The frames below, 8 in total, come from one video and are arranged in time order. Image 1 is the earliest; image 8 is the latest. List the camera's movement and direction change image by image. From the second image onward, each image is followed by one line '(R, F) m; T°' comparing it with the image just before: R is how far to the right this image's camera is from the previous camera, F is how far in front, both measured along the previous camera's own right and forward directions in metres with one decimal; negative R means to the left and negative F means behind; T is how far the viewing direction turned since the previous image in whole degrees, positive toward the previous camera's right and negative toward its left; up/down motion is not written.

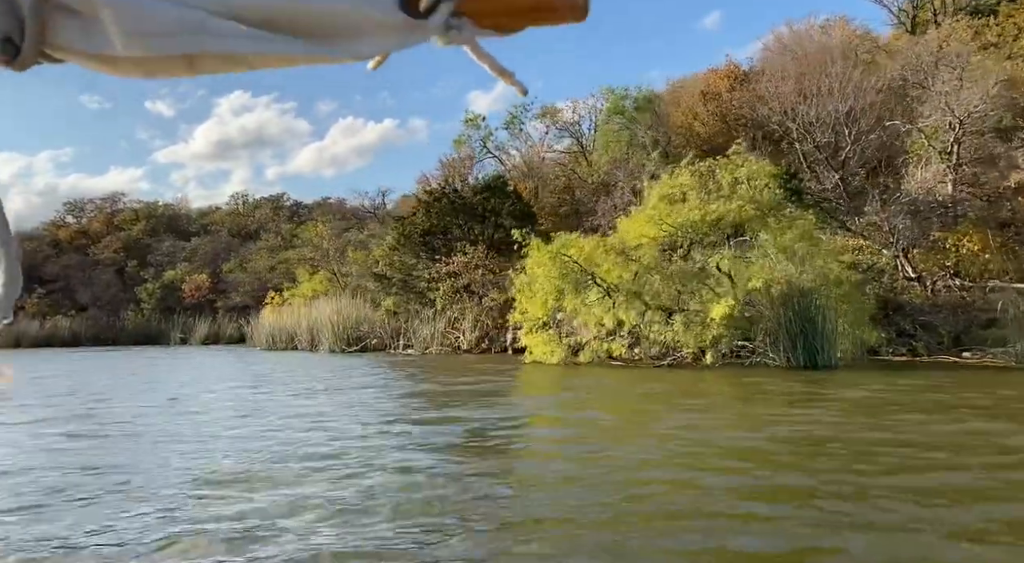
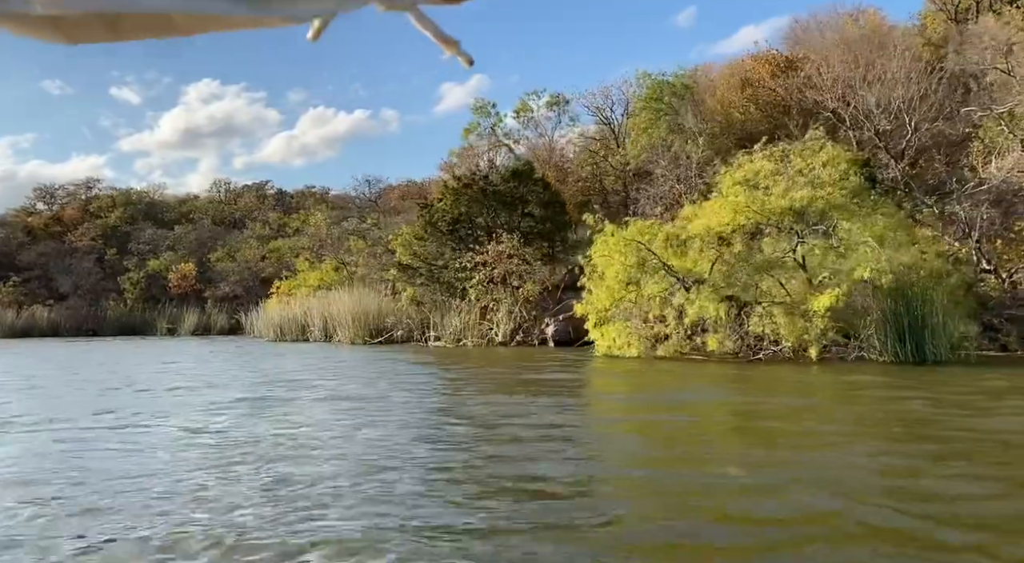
(-1.5, +0.8) m; +2°
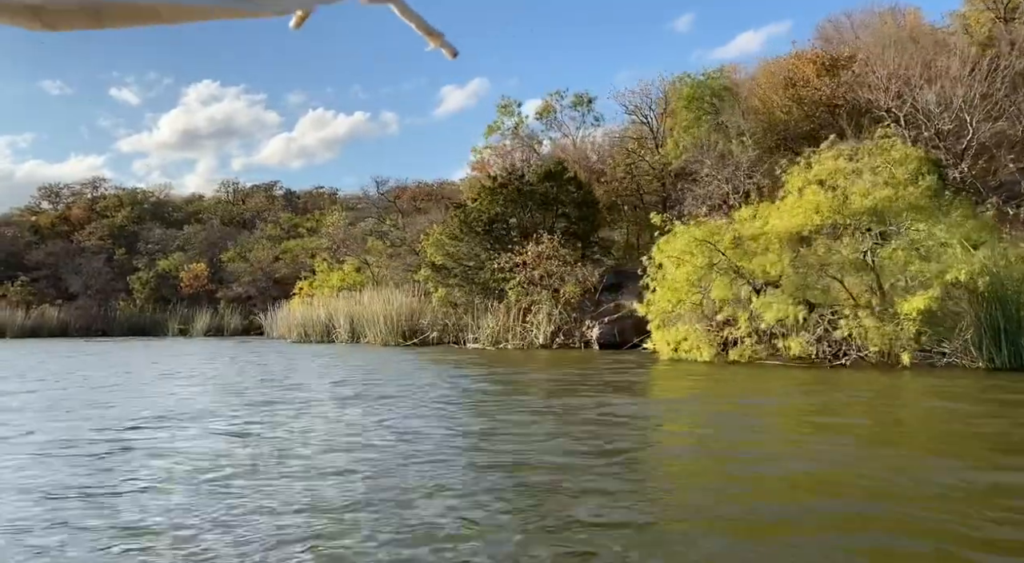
(-1.0, +0.5) m; 0°
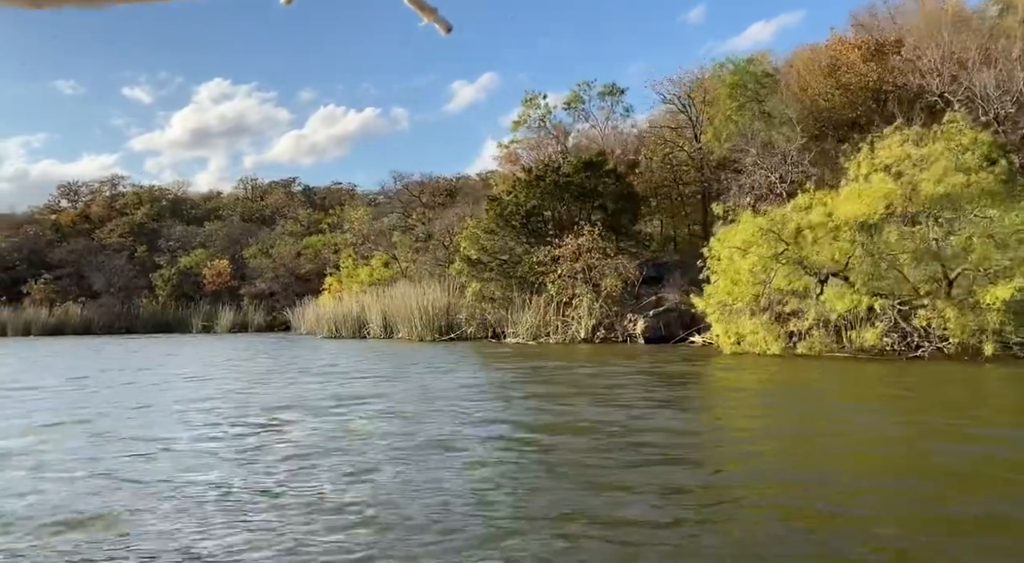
(-0.6, +0.3) m; -1°
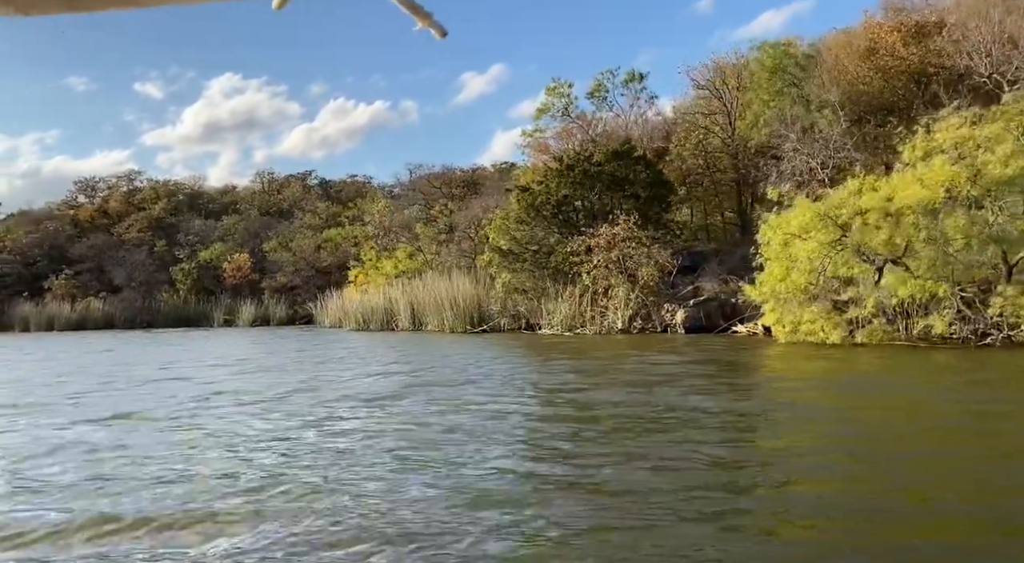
(-0.5, +0.3) m; -1°
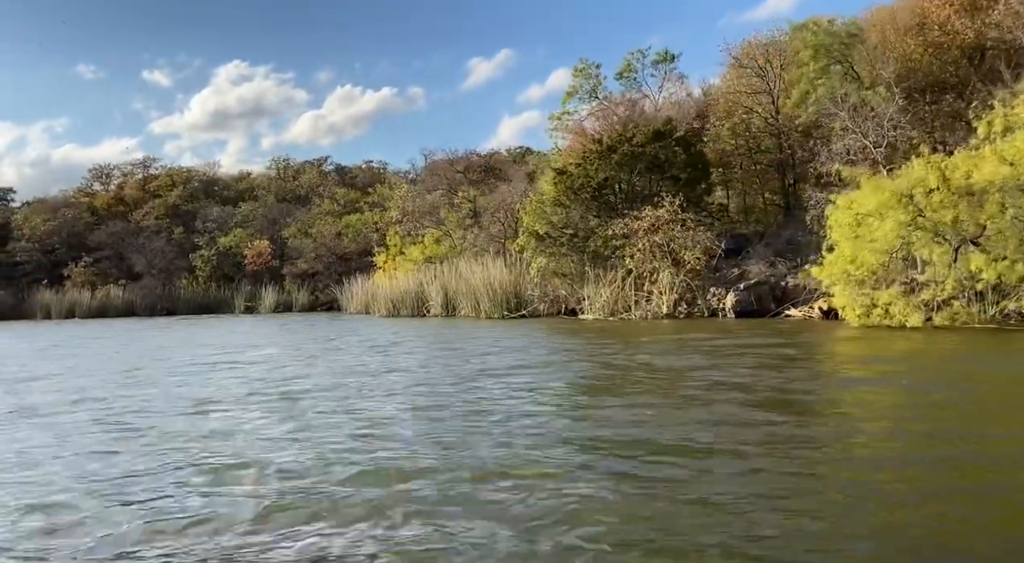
(-0.7, +0.4) m; -1°
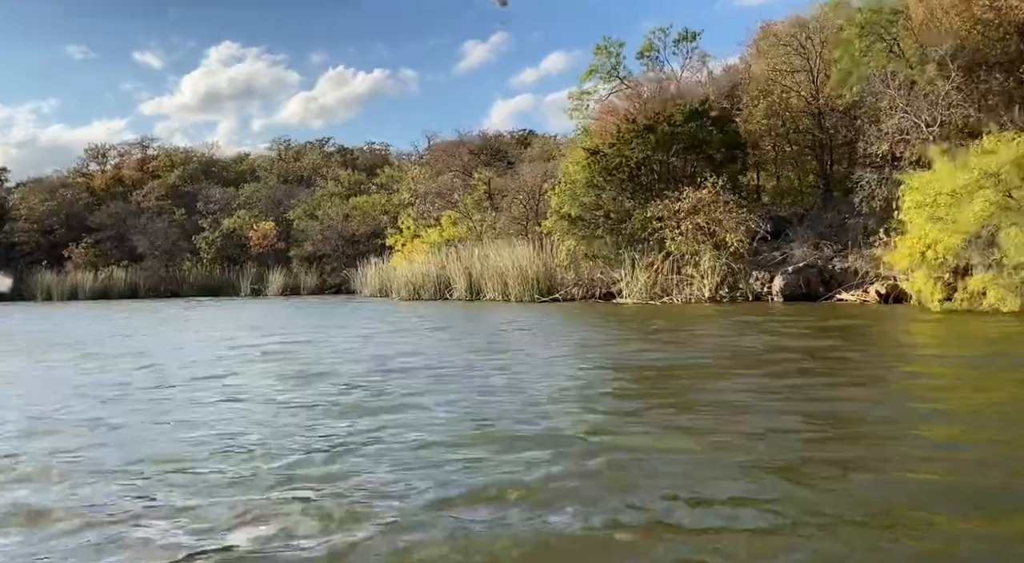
(-1.0, +0.6) m; +1°
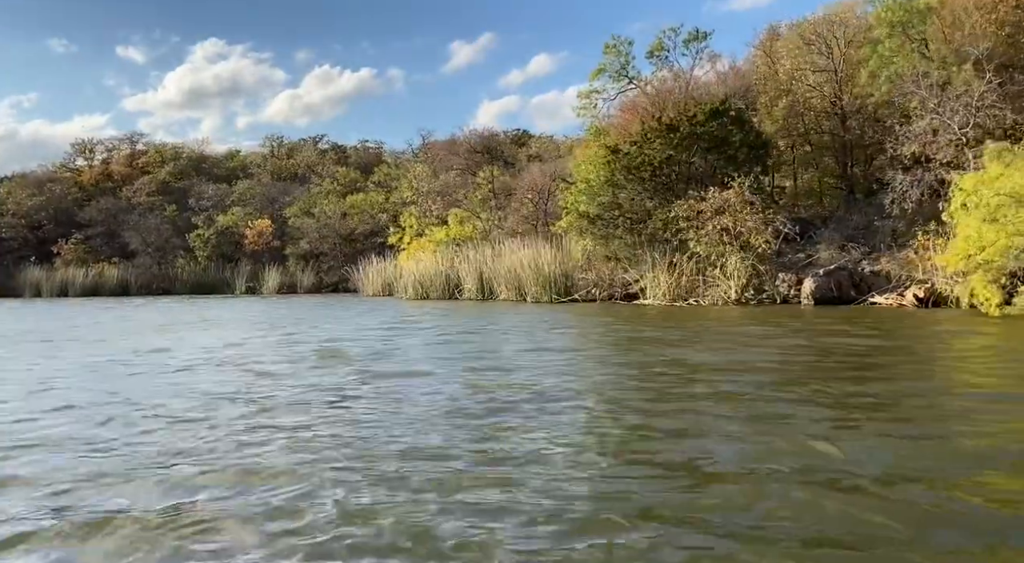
(-0.8, +0.5) m; +1°
